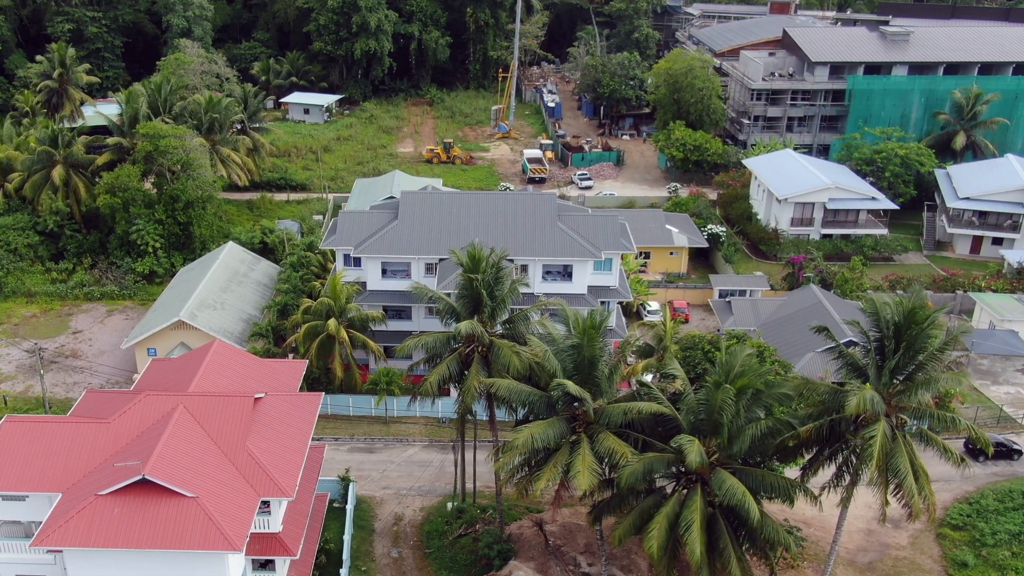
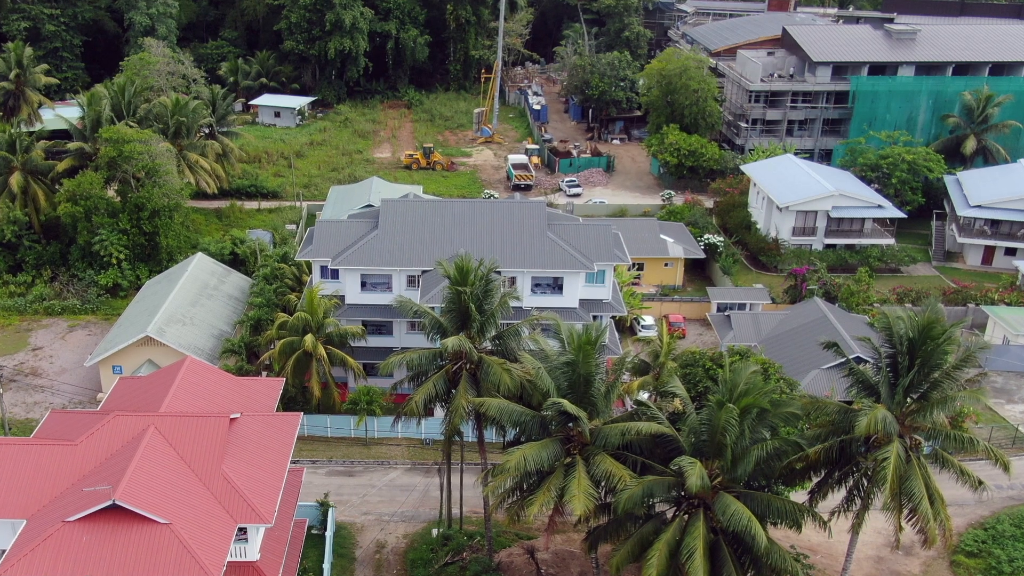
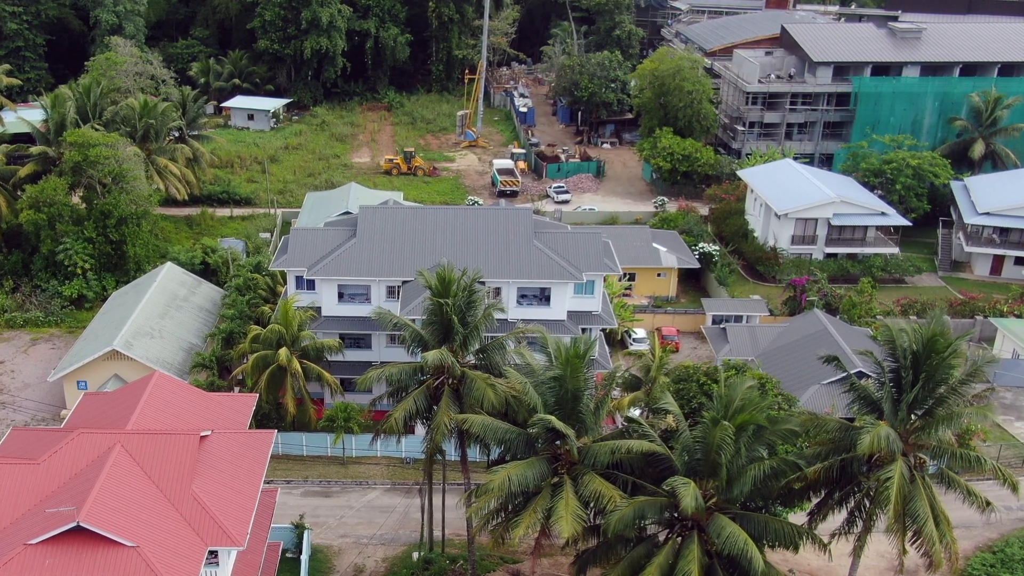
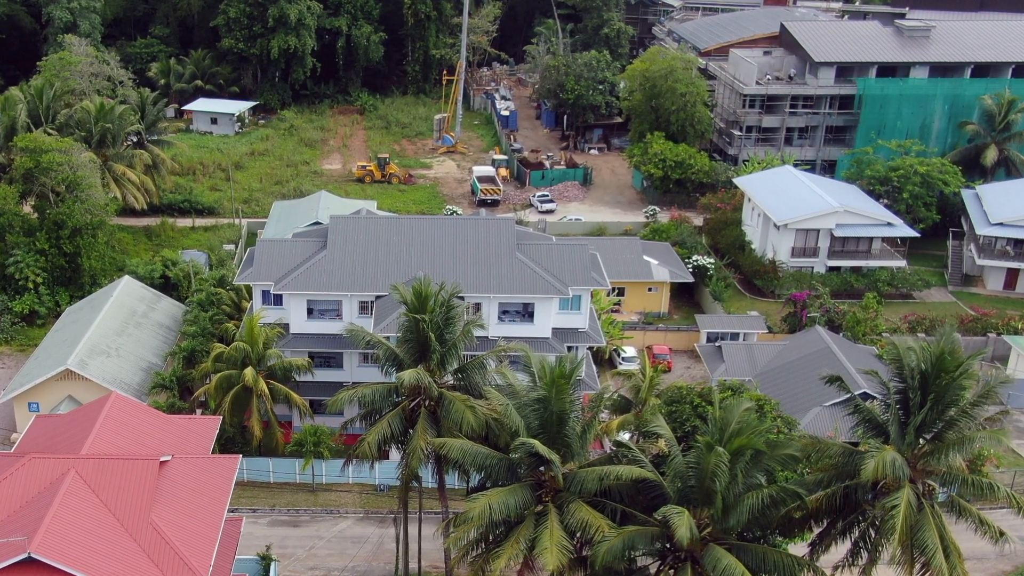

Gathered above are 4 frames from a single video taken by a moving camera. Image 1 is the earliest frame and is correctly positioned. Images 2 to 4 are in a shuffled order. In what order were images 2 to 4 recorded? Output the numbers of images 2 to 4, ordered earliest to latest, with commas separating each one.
2, 3, 4
